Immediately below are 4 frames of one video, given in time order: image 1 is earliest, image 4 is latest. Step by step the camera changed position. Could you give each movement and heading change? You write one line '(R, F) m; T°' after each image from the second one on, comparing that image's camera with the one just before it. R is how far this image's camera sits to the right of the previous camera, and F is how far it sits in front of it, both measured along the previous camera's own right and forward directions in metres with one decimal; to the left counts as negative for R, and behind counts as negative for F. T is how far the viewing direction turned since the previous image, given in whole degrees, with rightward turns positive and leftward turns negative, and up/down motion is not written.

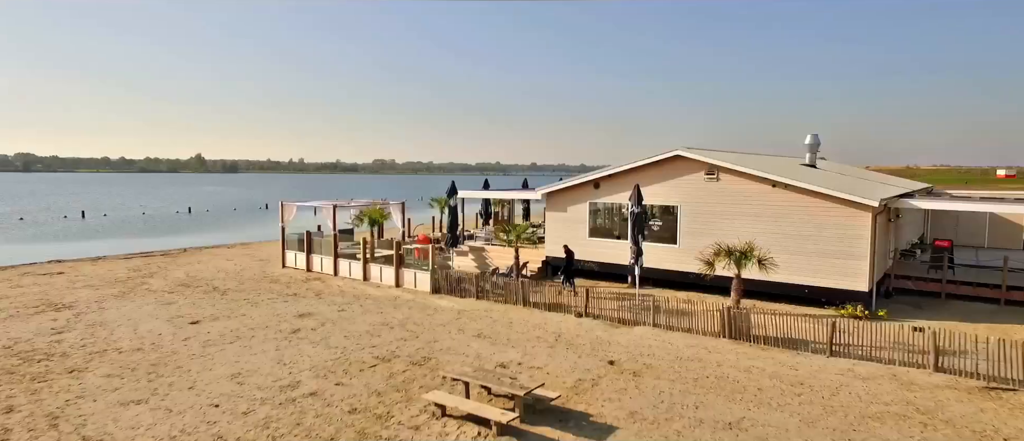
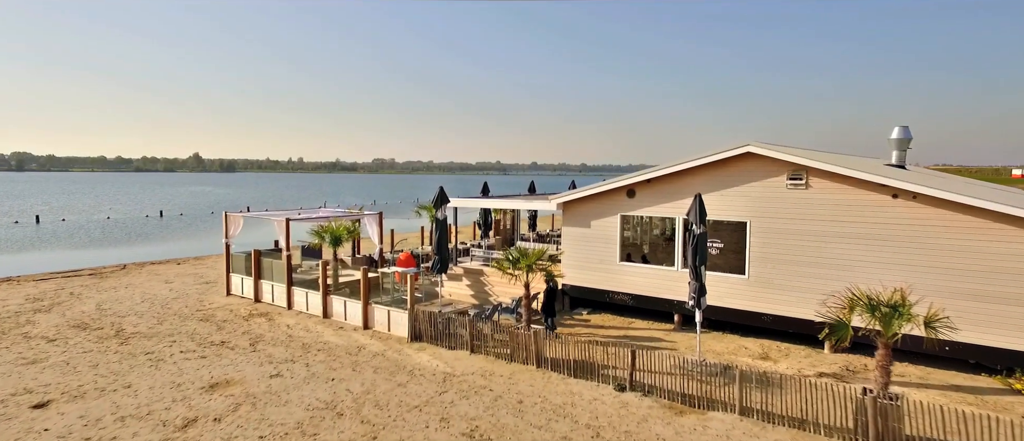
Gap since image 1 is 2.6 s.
(-0.2, +5.0) m; 0°
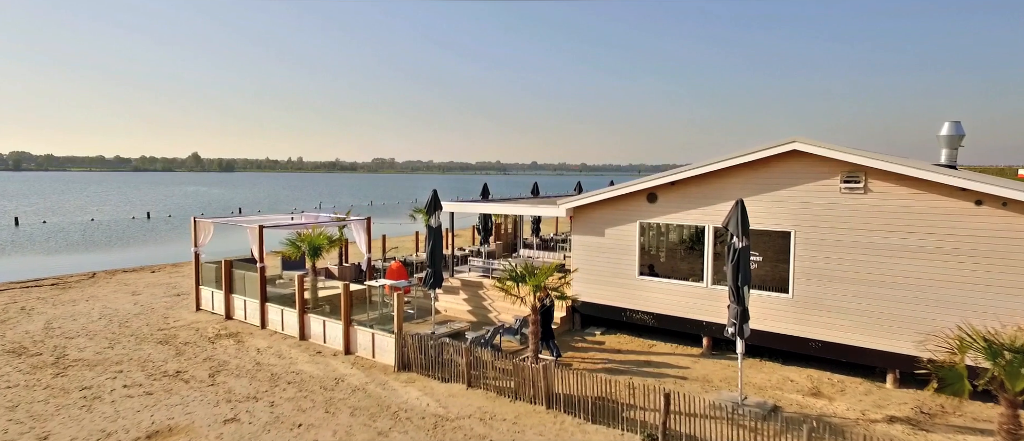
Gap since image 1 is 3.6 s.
(-0.1, +2.0) m; 0°
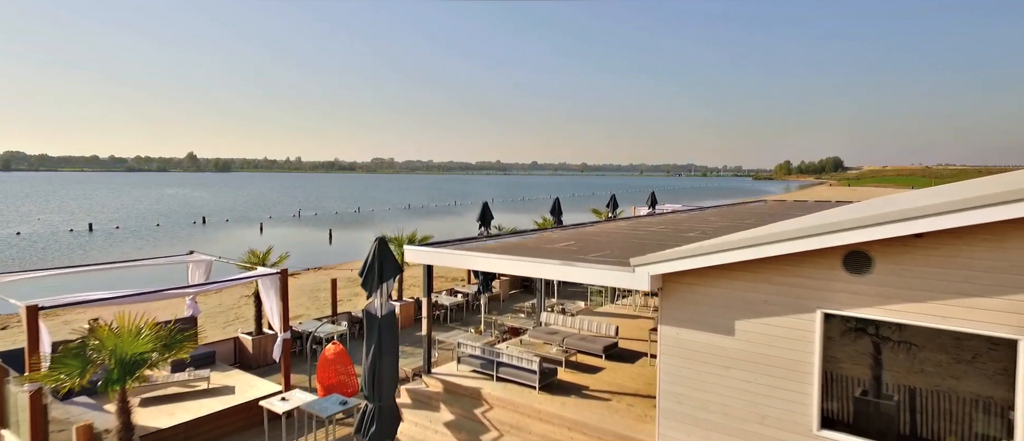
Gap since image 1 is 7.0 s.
(-0.3, +7.5) m; 0°
